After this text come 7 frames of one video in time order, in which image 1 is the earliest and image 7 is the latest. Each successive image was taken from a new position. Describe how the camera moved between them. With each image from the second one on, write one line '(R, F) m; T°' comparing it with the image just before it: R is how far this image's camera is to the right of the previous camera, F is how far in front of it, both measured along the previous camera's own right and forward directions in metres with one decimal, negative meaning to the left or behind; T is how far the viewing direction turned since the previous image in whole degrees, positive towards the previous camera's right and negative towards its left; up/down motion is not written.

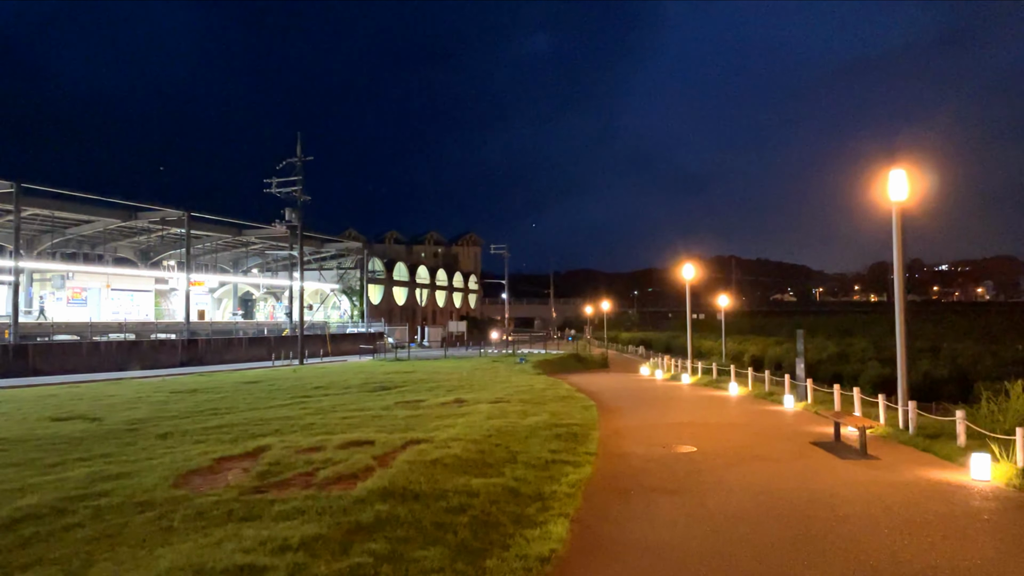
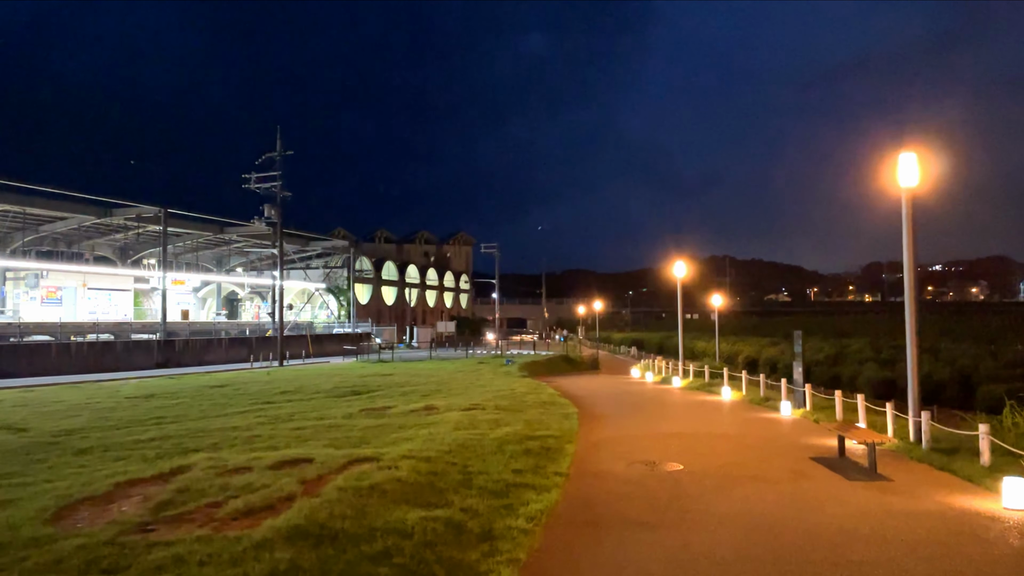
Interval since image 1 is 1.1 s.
(+0.5, +1.5) m; 0°
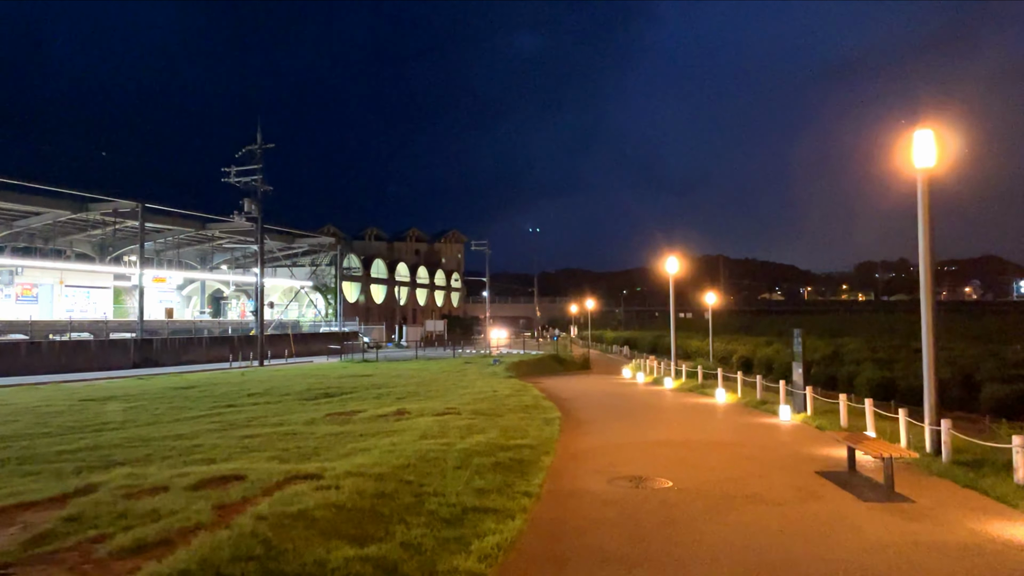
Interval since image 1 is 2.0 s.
(+0.4, +1.4) m; 0°
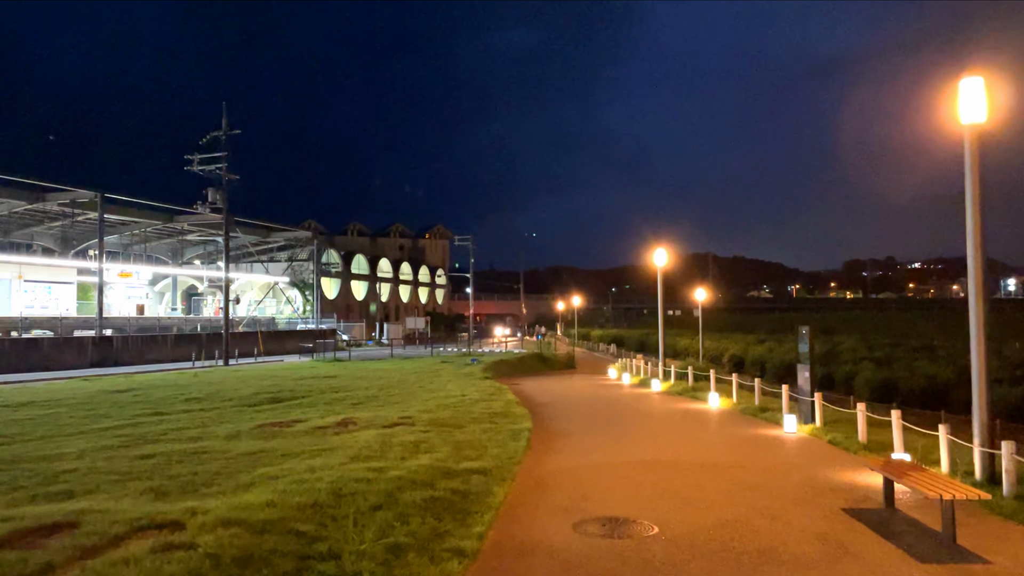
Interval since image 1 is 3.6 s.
(+0.5, +2.3) m; +1°
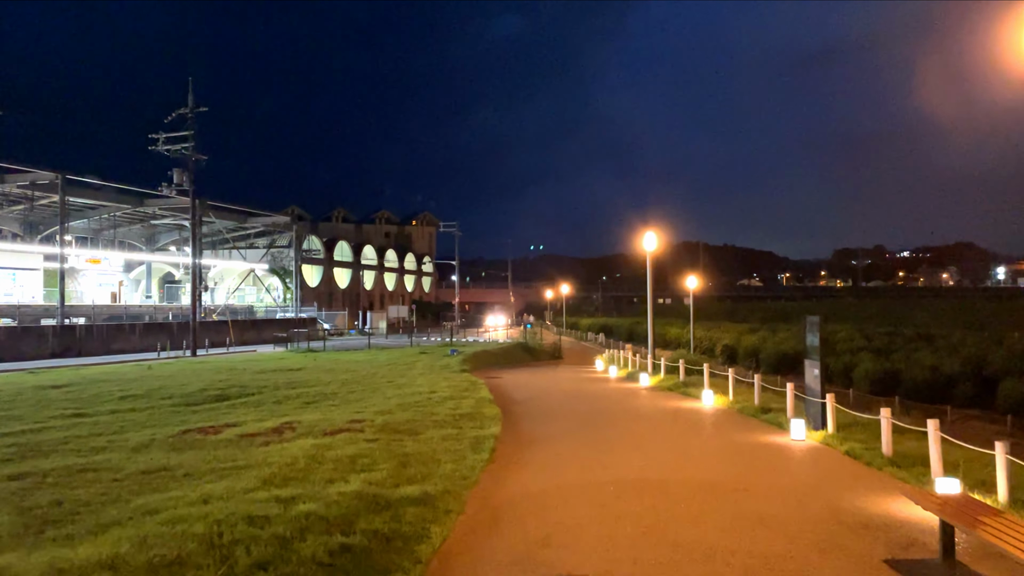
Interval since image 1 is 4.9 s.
(+0.4, +2.0) m; +1°
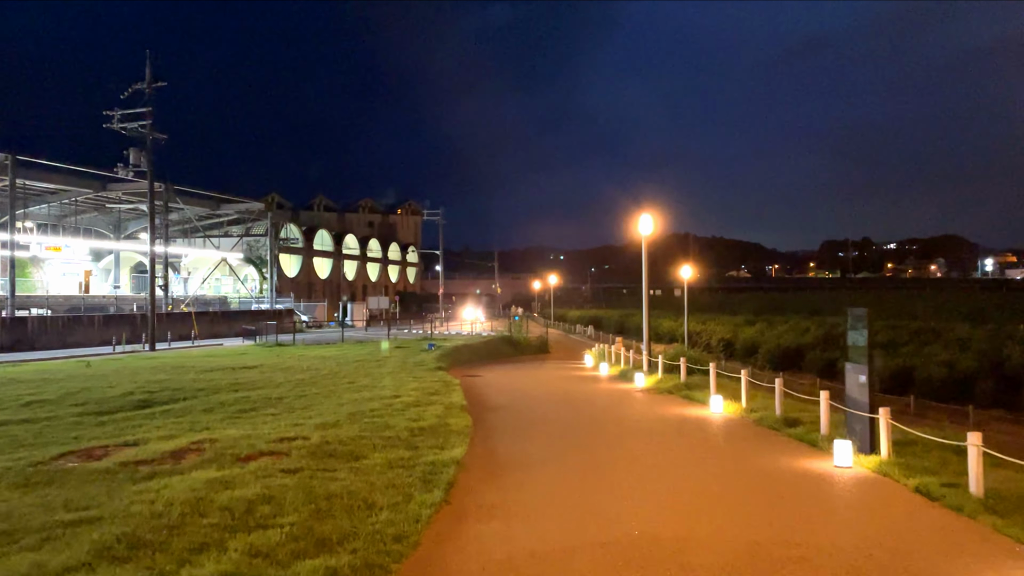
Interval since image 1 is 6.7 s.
(+0.3, +2.6) m; +1°
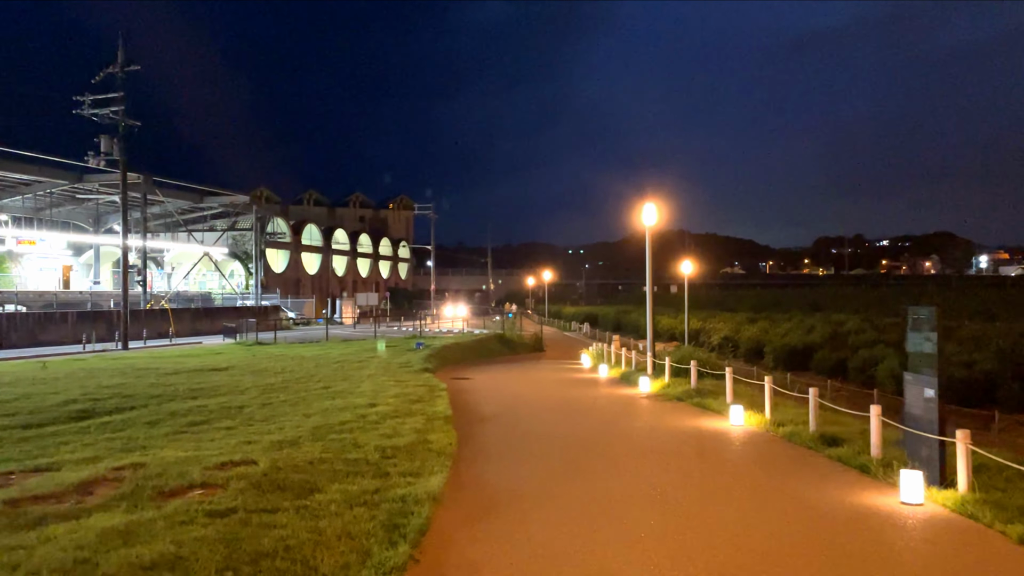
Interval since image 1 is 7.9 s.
(0.0, +1.8) m; 0°
